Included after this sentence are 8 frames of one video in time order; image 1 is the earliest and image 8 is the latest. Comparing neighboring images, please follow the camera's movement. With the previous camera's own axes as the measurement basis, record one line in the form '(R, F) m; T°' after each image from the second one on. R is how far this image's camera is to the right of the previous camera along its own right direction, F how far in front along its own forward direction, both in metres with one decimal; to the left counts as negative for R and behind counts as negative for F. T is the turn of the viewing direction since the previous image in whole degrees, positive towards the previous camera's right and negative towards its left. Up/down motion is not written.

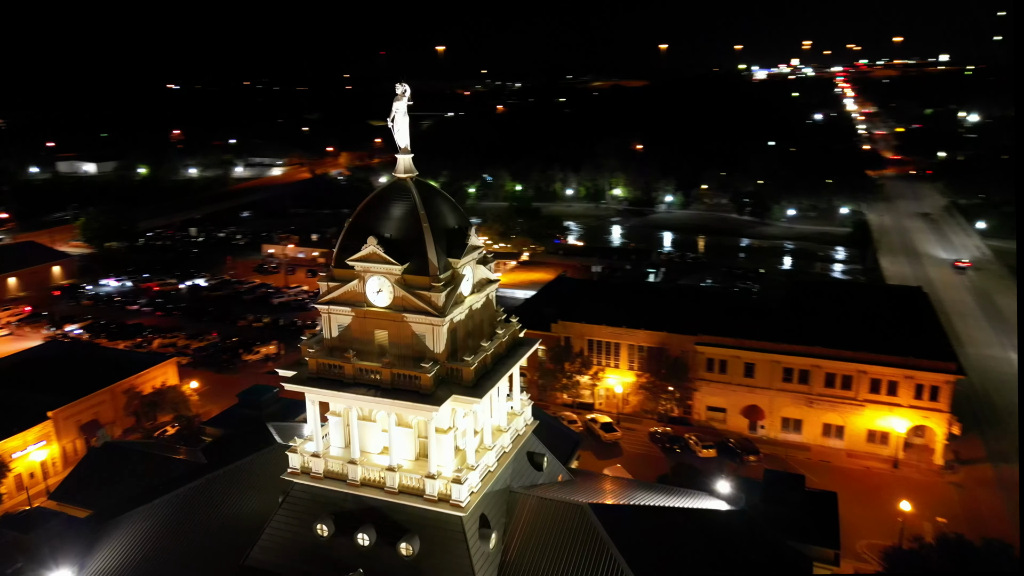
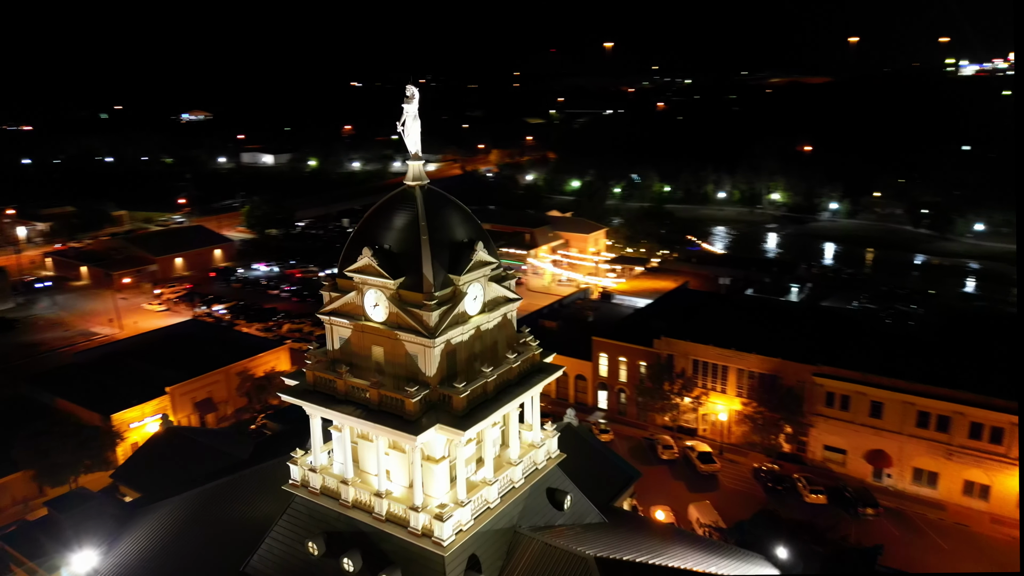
(+2.9, +1.8) m; -13°
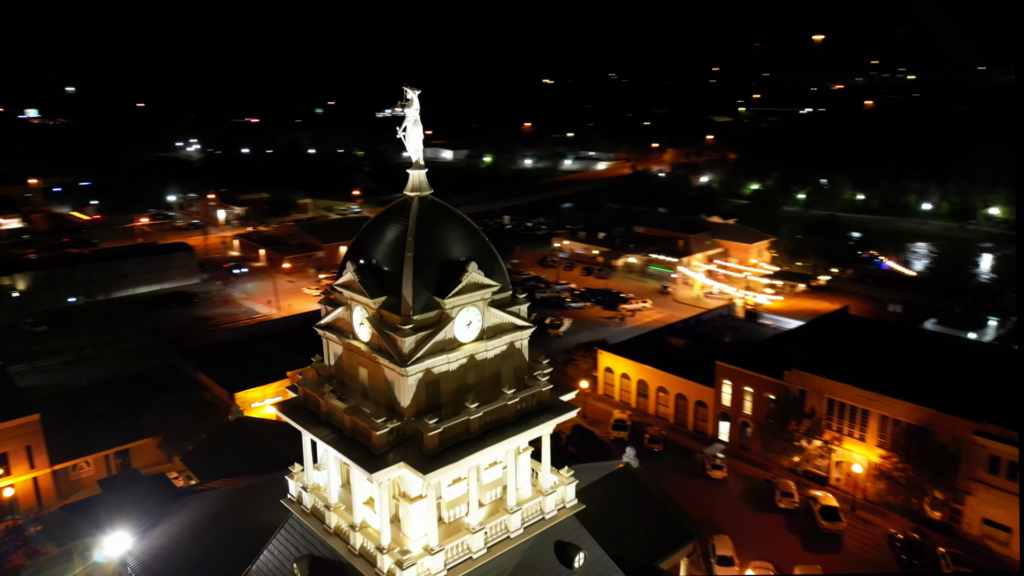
(+3.2, +2.1) m; -14°
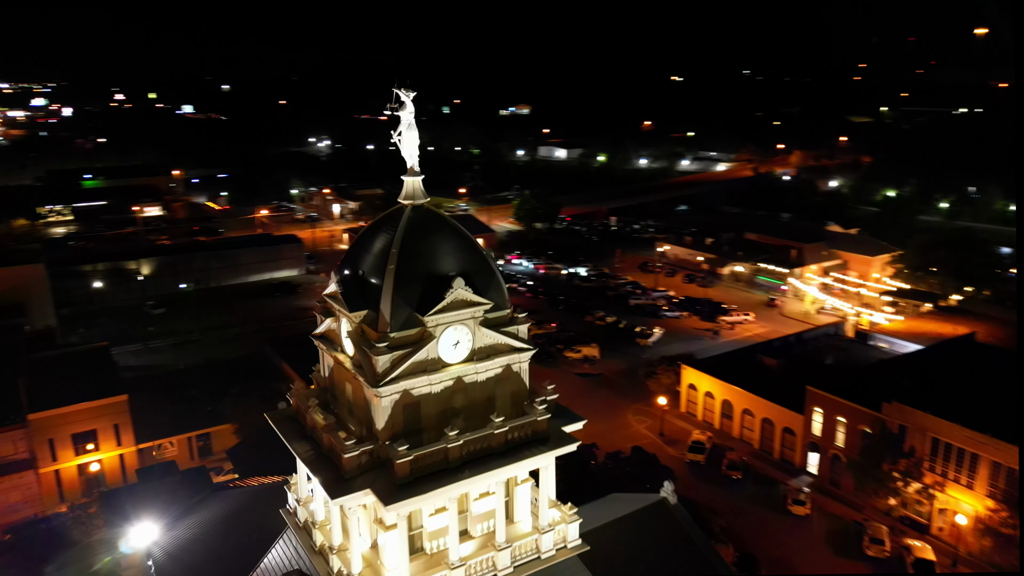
(+2.1, +1.3) m; -9°
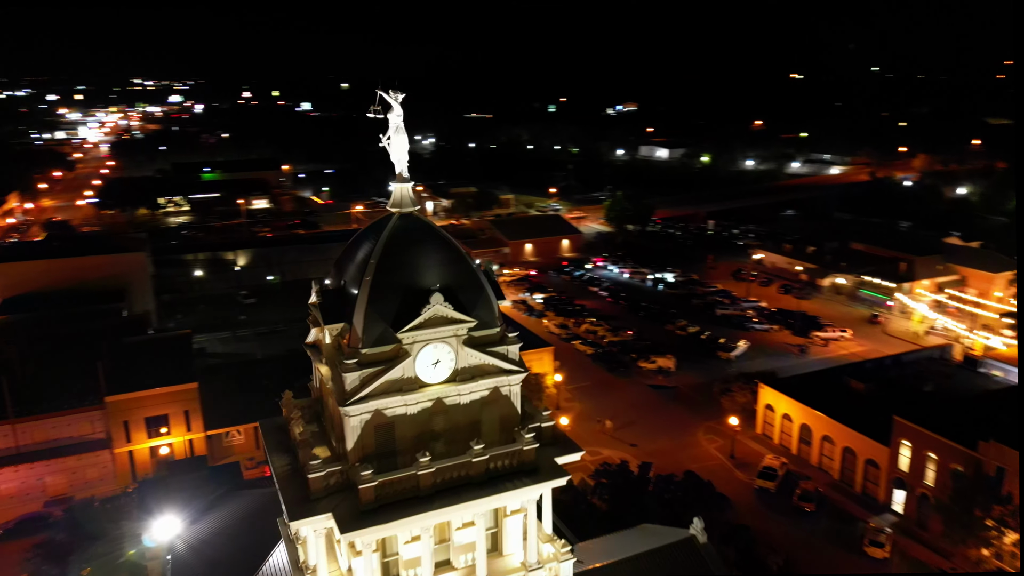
(+1.8, +1.1) m; -8°
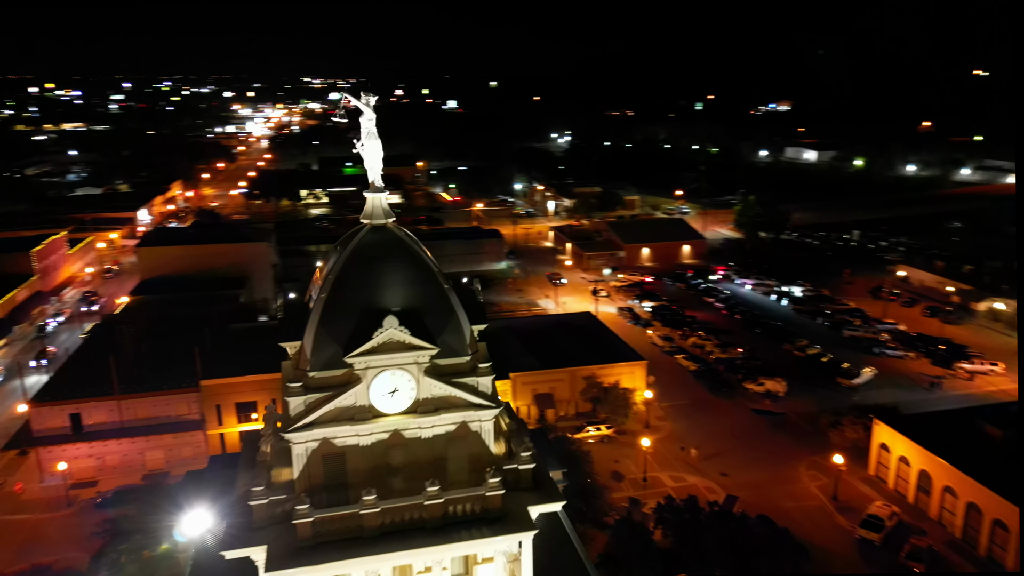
(+2.4, +1.5) m; -11°
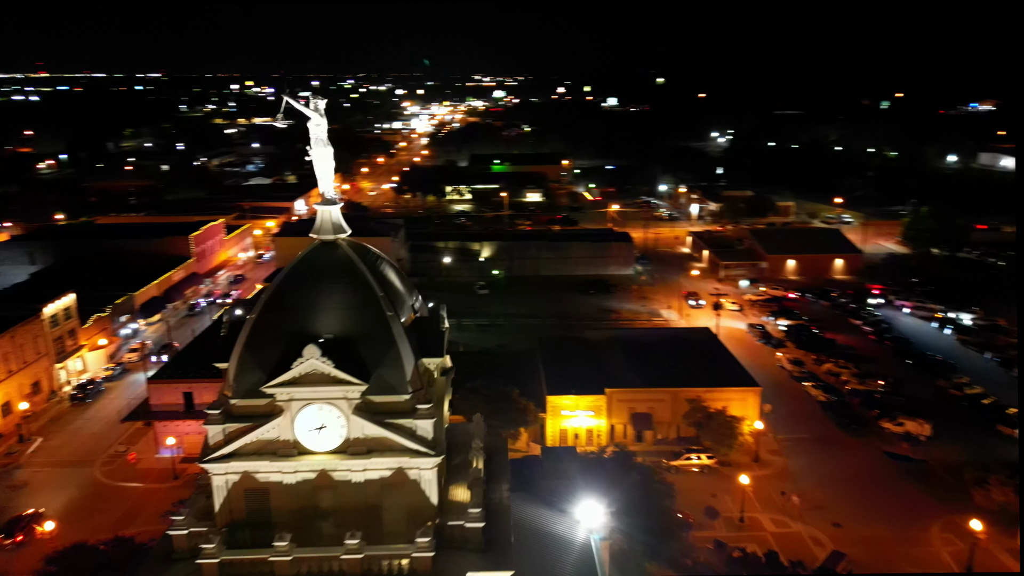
(+2.6, +1.8) m; -12°
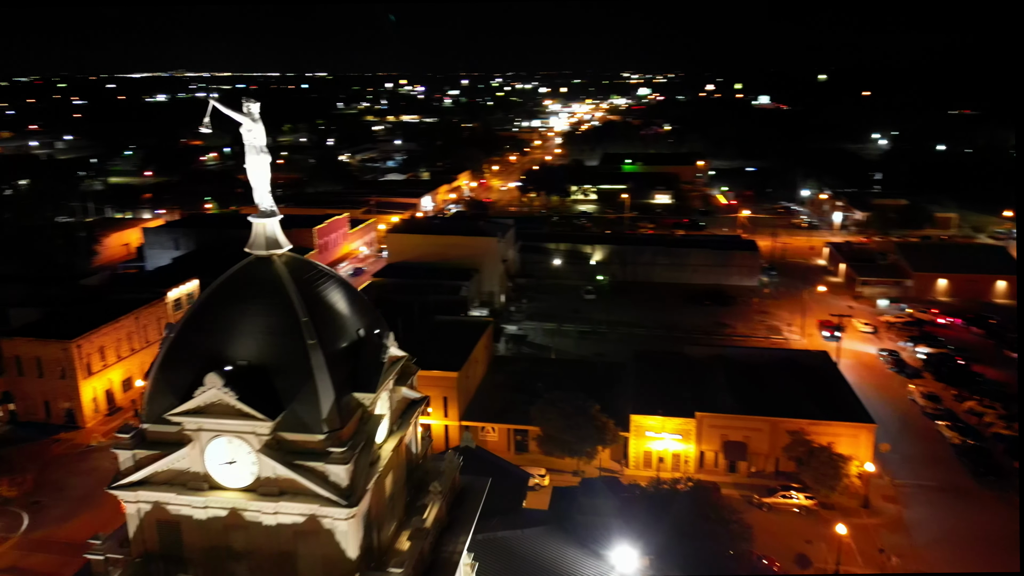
(+2.3, +1.6) m; -11°
